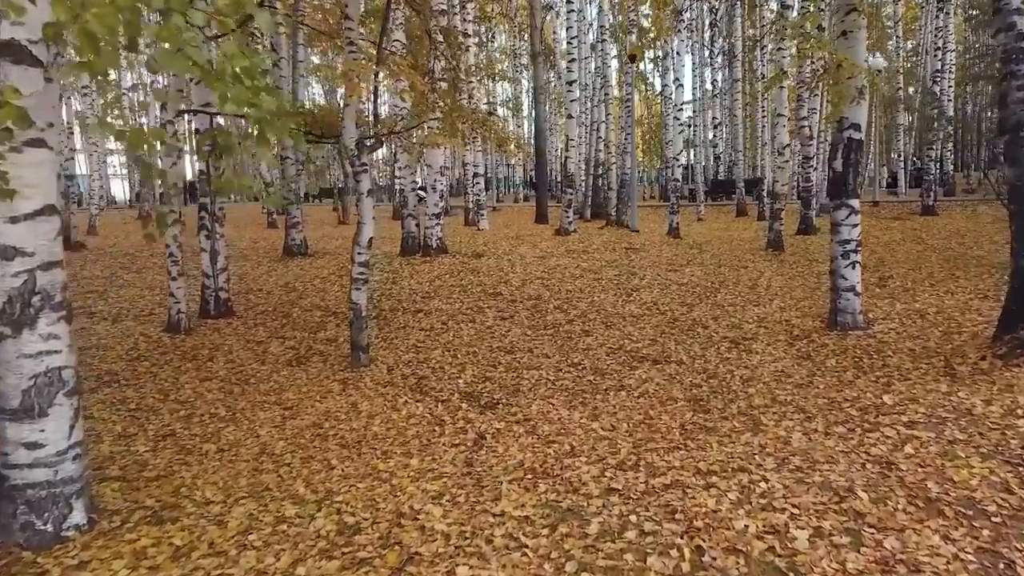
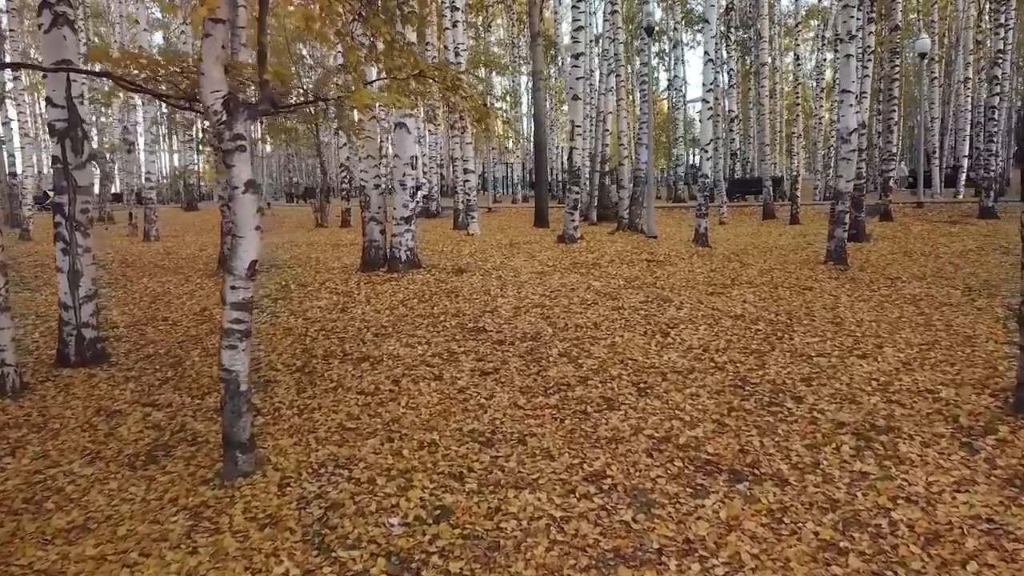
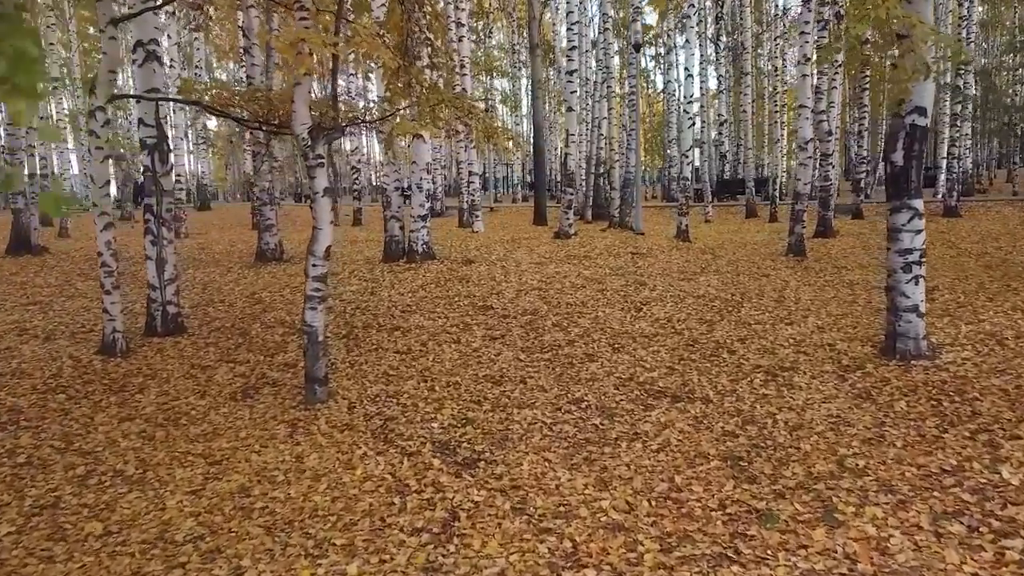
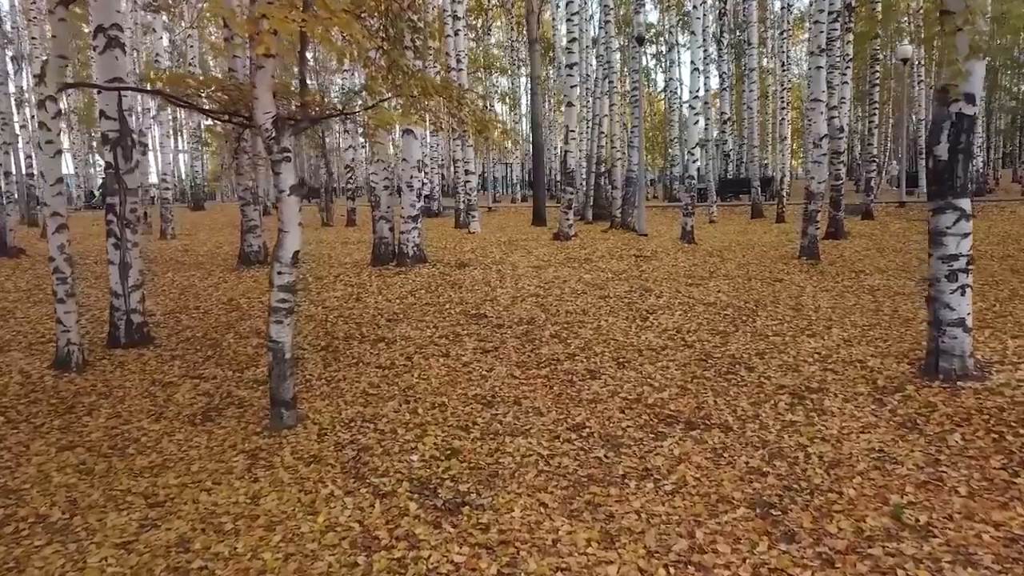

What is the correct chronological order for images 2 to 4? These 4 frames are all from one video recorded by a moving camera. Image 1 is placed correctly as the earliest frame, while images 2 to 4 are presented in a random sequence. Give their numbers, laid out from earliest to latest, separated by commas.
3, 4, 2
